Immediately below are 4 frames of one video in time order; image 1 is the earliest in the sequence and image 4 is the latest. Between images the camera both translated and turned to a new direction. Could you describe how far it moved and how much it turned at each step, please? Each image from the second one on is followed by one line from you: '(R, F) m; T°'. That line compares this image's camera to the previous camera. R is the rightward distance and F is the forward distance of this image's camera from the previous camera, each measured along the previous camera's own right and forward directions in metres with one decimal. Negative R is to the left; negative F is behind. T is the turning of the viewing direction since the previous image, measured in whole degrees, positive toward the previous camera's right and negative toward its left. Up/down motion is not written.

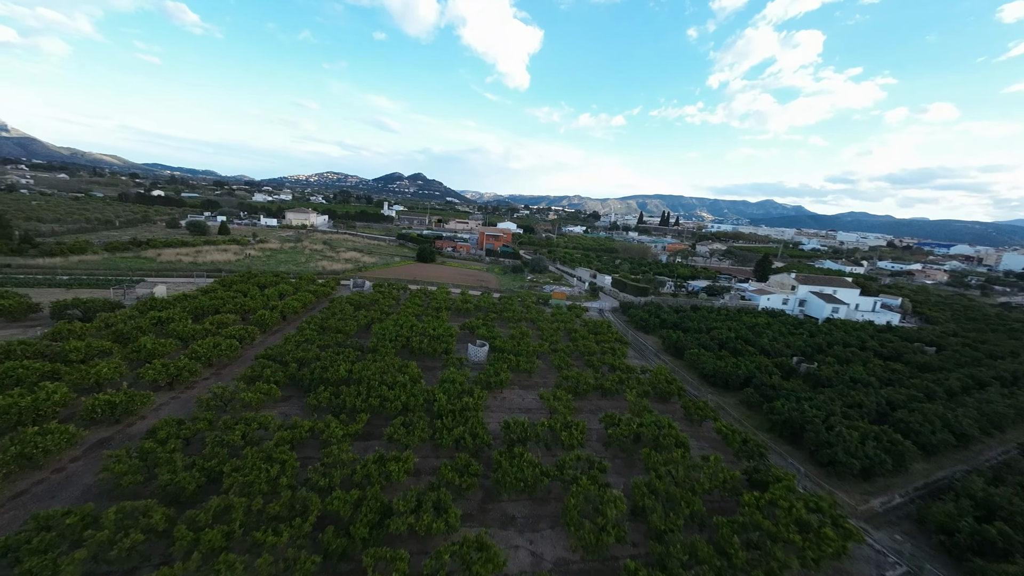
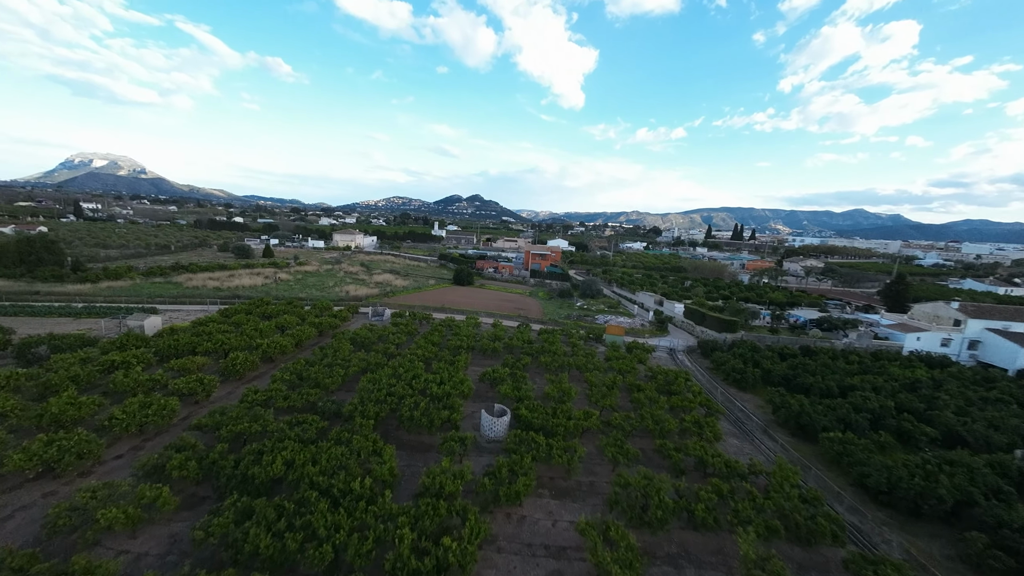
(+0.9, +6.1) m; -9°
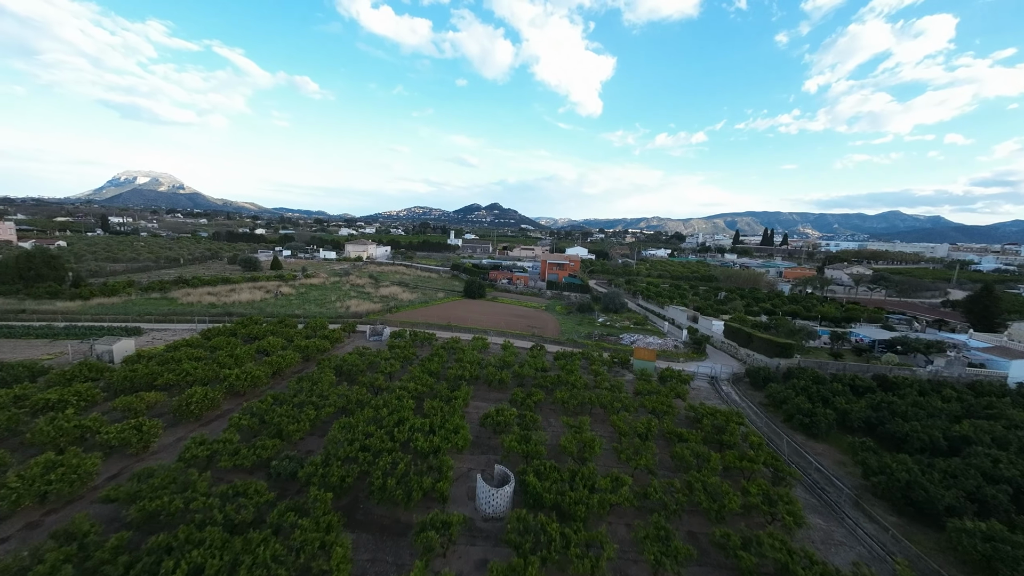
(+0.5, +3.3) m; -3°
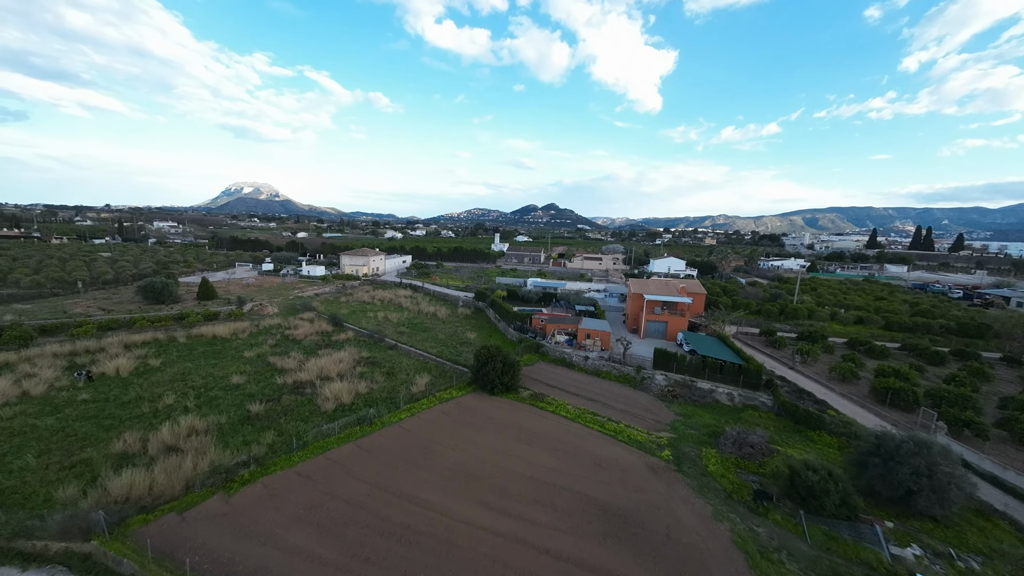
(-0.6, +22.3) m; -8°
